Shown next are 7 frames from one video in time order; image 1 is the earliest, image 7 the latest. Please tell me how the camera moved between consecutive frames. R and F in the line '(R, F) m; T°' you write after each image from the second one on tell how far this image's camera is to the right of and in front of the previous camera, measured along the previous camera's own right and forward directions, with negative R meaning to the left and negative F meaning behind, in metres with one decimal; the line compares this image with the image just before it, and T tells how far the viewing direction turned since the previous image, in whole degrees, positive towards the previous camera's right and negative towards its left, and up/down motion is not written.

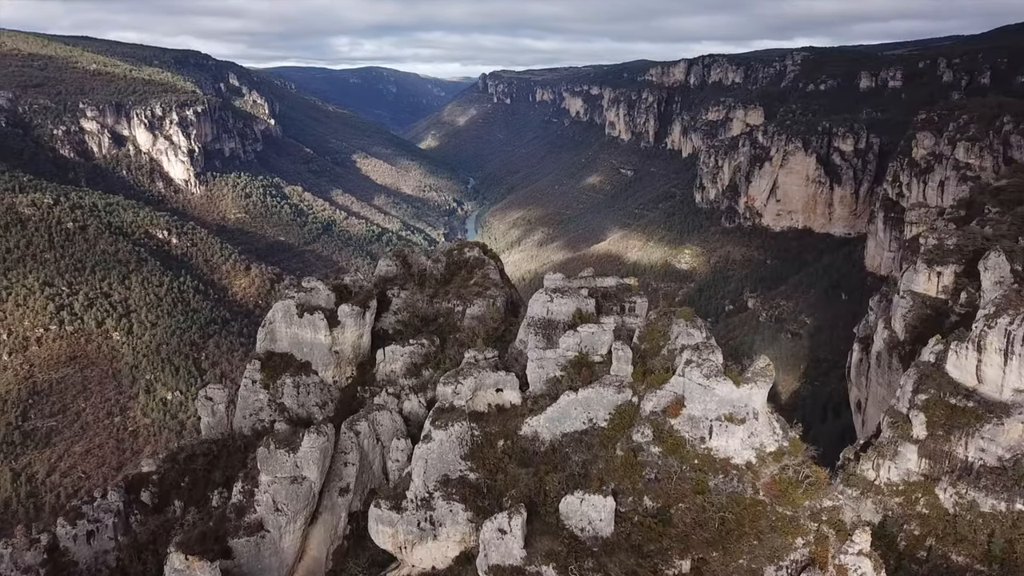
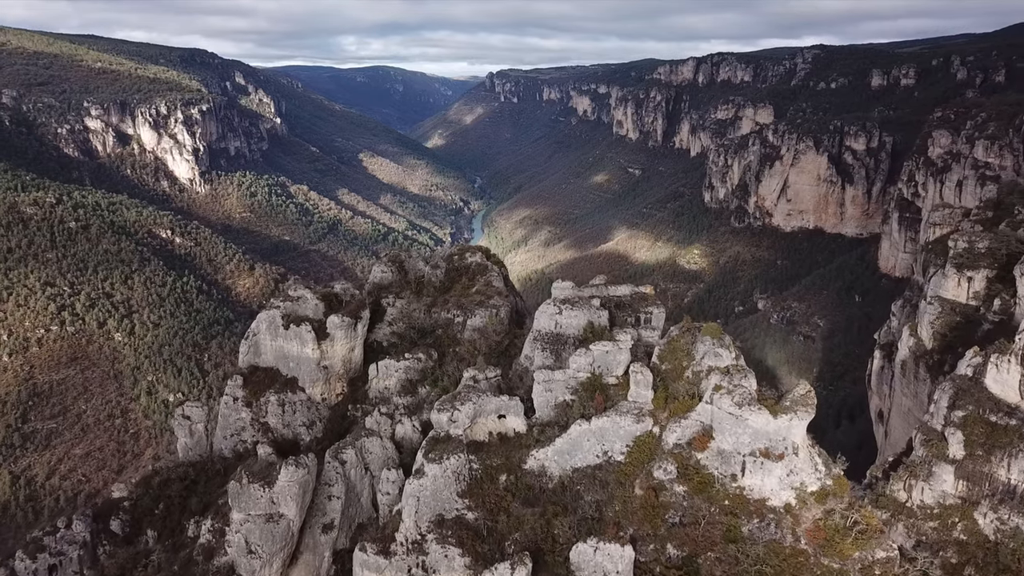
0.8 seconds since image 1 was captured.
(0.0, +1.1) m; -1°
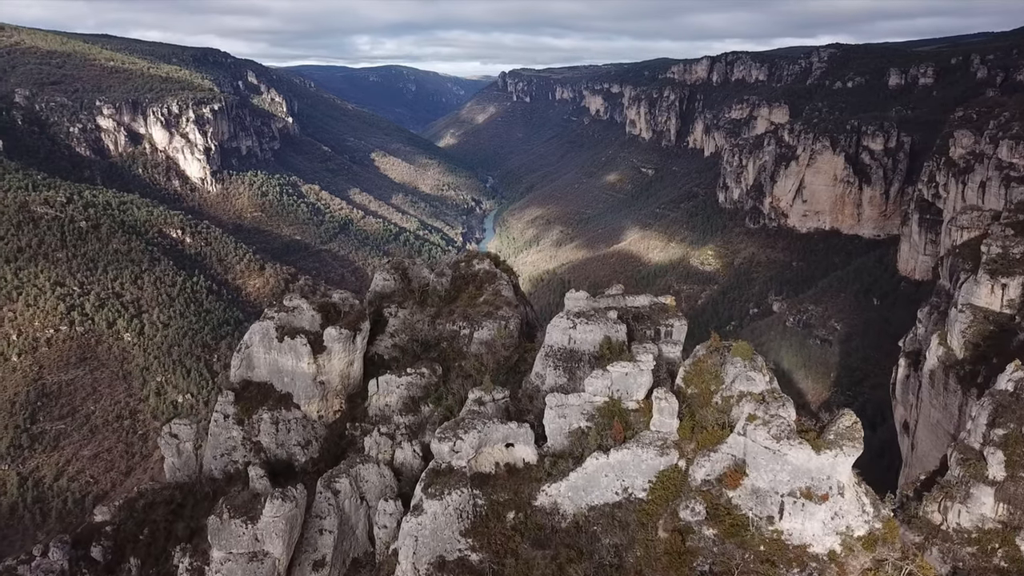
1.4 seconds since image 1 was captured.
(0.0, +0.8) m; -1°
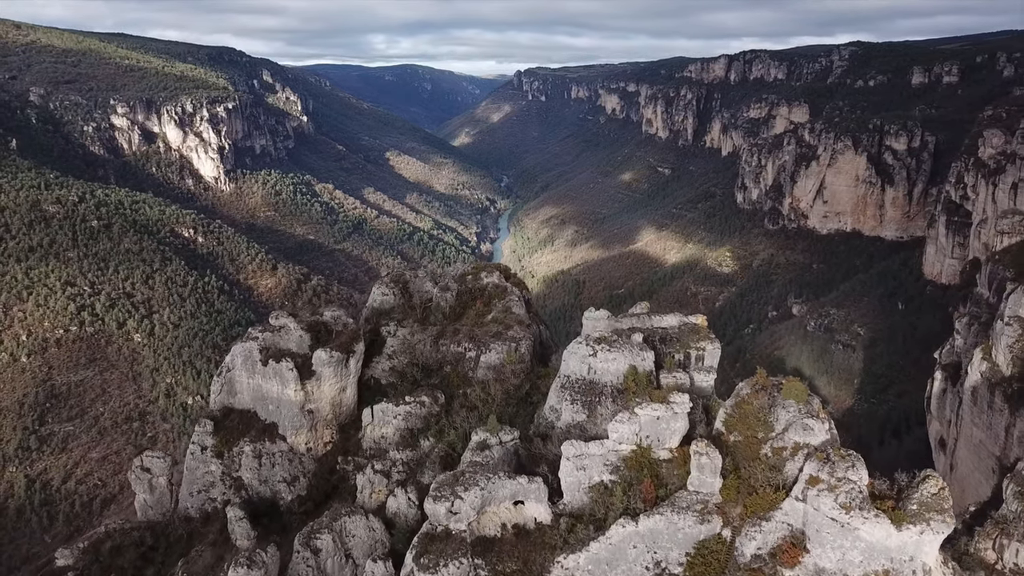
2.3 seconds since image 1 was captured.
(0.0, +1.2) m; -1°
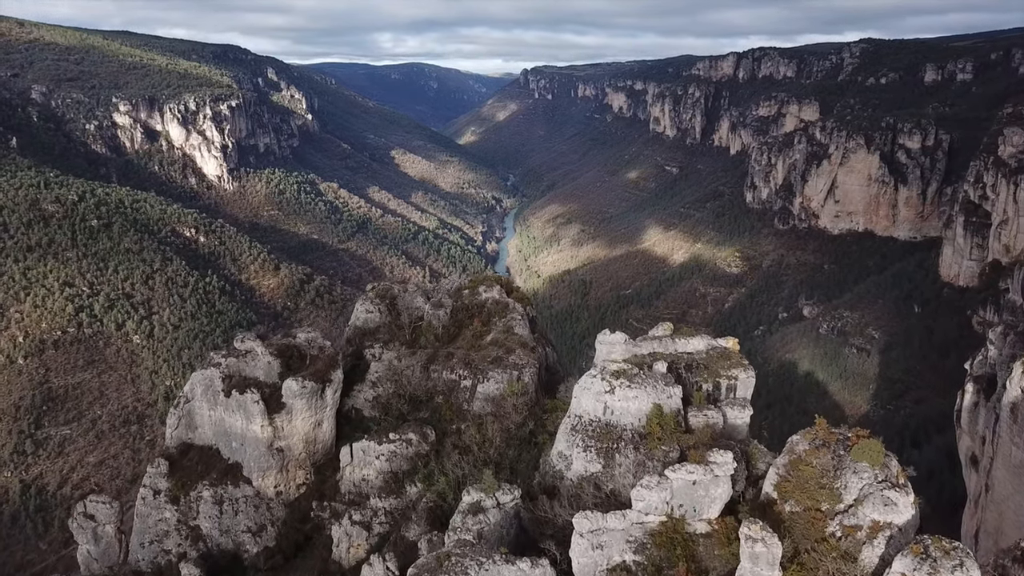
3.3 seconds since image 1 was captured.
(+0.1, +1.3) m; -1°
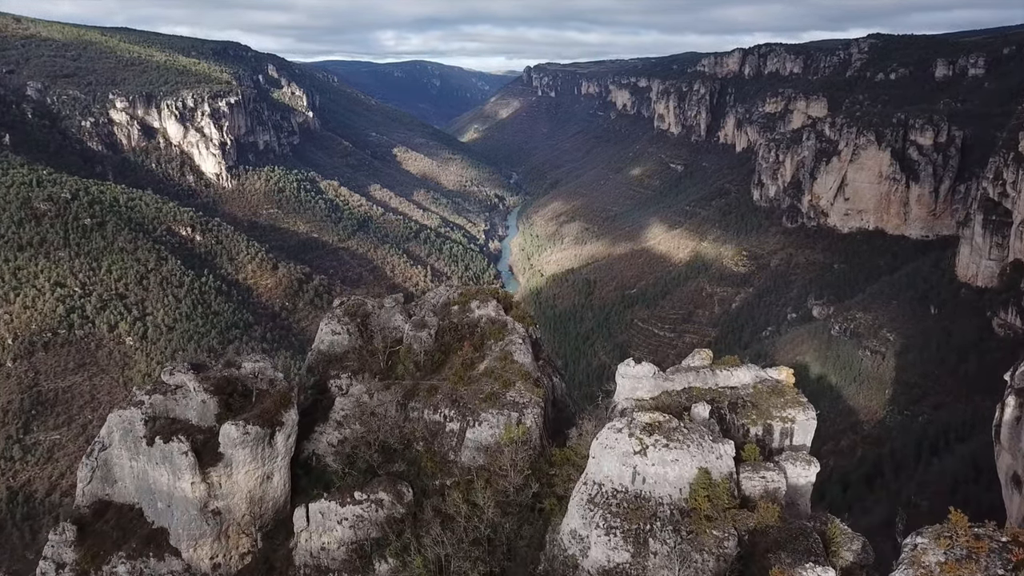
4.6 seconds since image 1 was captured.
(+0.1, +1.7) m; 0°
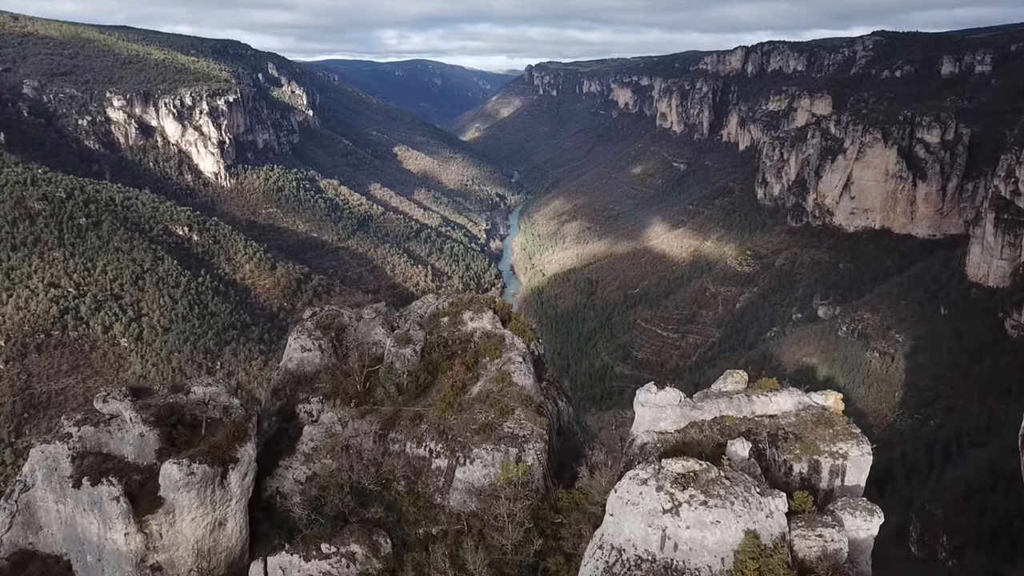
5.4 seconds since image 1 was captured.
(0.0, +1.1) m; 0°
